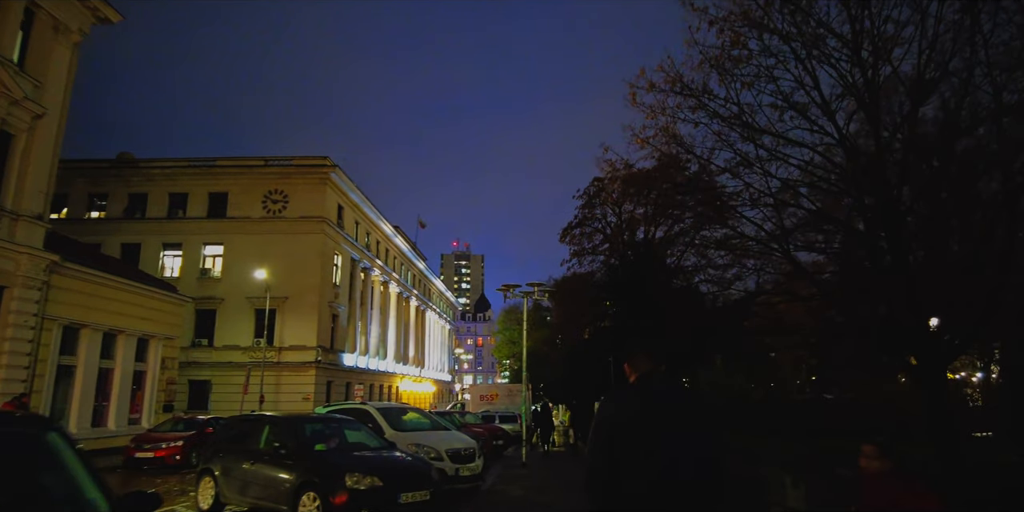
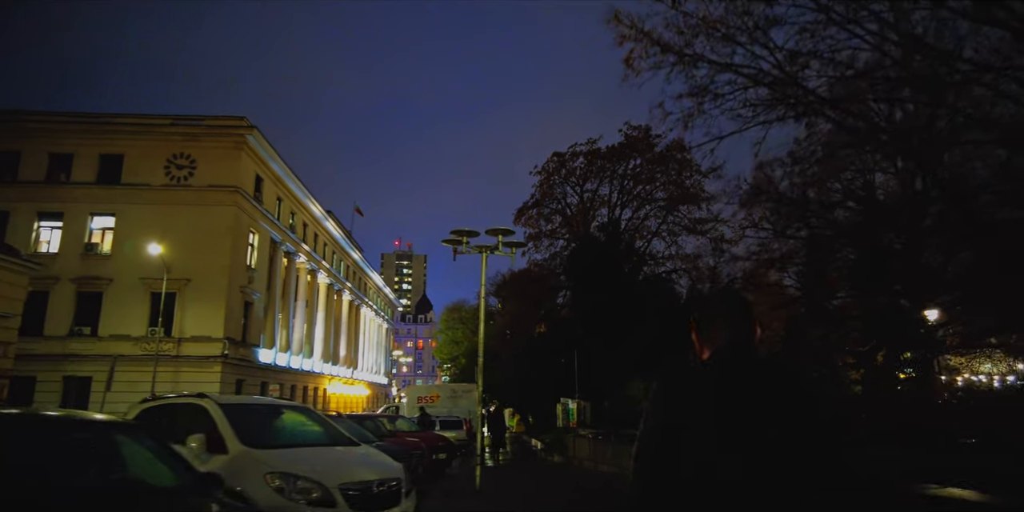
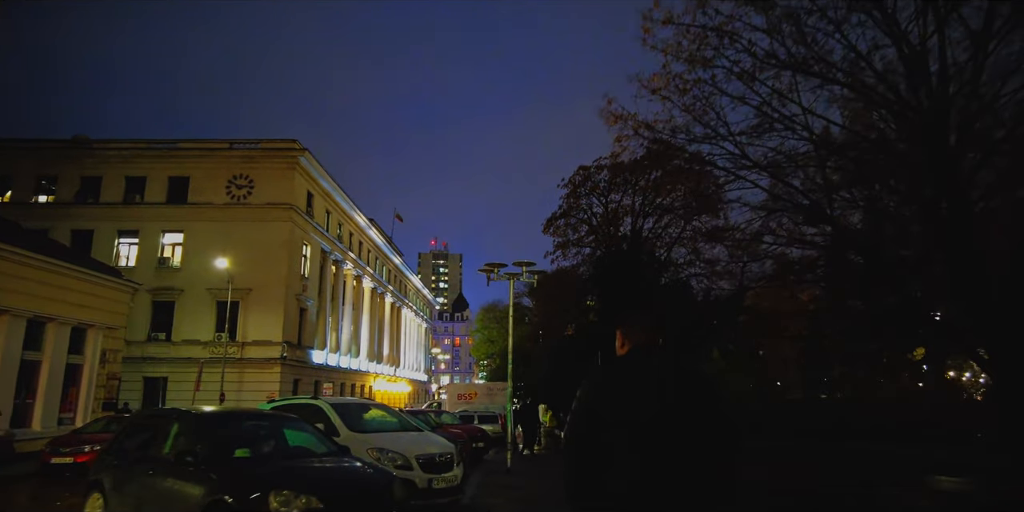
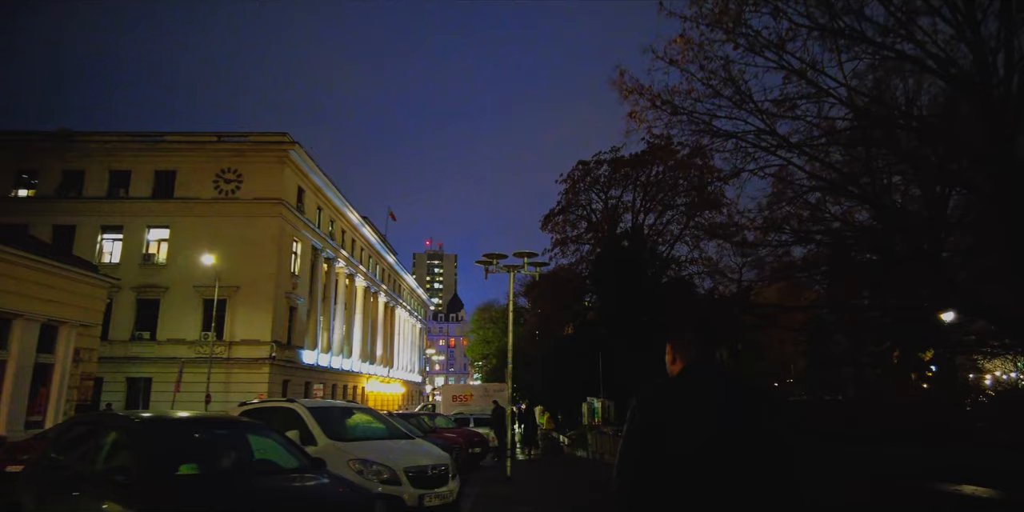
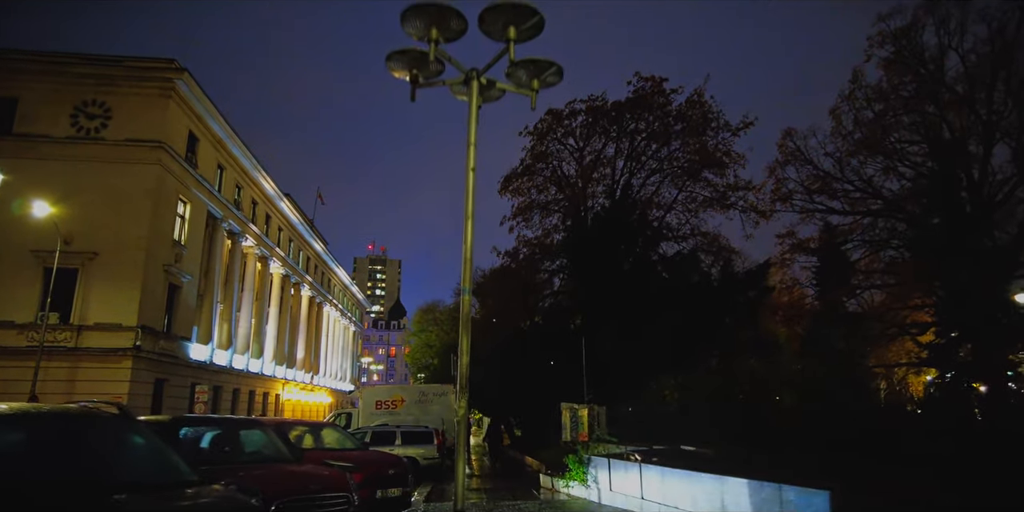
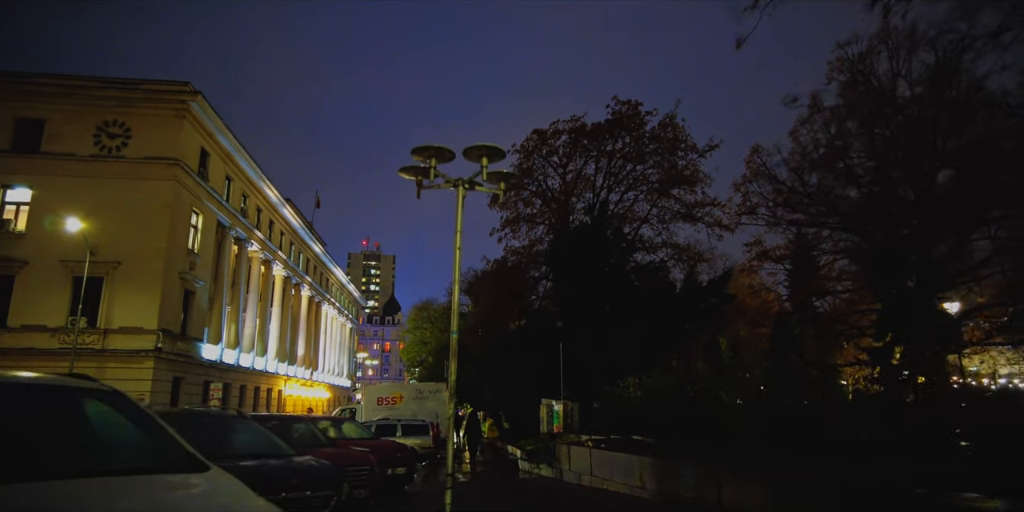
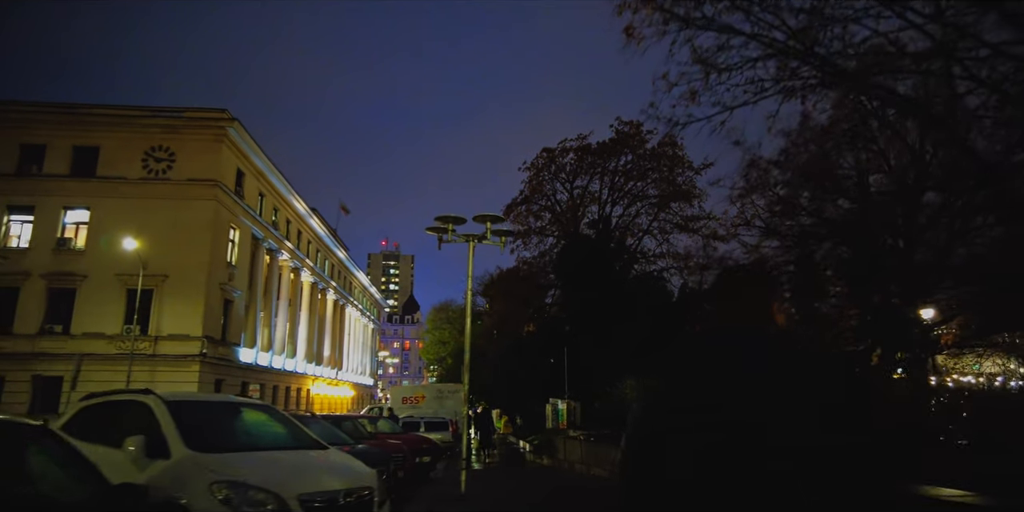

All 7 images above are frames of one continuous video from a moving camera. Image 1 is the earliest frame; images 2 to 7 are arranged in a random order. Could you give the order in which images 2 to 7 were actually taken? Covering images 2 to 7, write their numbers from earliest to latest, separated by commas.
3, 4, 2, 7, 6, 5
